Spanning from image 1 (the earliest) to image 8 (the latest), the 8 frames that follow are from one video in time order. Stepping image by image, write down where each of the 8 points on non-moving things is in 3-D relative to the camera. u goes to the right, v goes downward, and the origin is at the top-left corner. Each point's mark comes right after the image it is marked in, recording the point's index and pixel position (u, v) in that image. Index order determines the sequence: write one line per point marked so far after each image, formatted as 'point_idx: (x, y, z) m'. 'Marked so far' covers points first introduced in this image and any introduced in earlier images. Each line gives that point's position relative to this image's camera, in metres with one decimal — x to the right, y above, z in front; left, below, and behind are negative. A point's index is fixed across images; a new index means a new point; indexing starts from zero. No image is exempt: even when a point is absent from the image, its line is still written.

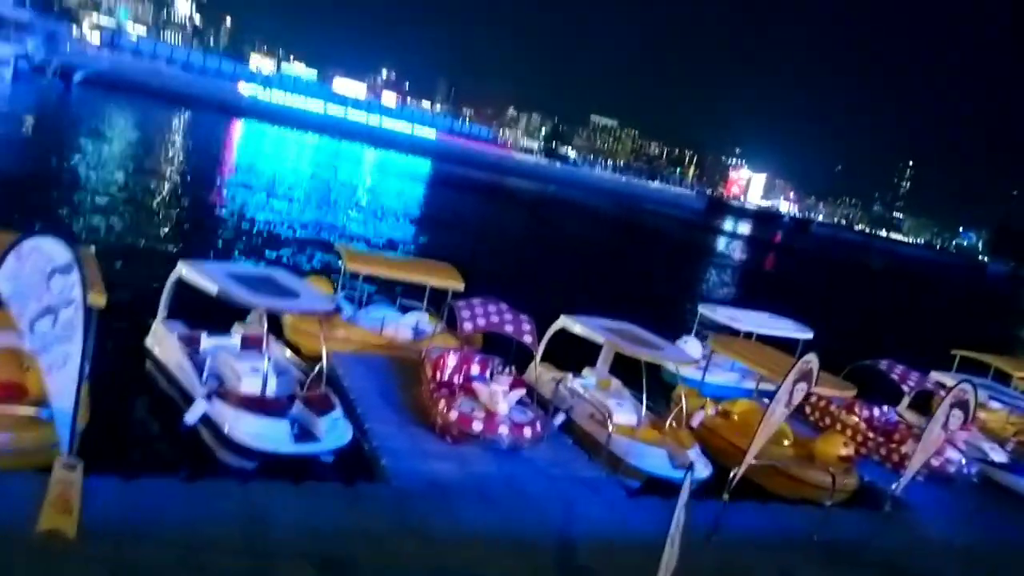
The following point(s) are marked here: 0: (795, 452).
0: (+4.4, -2.6, +11.9) m
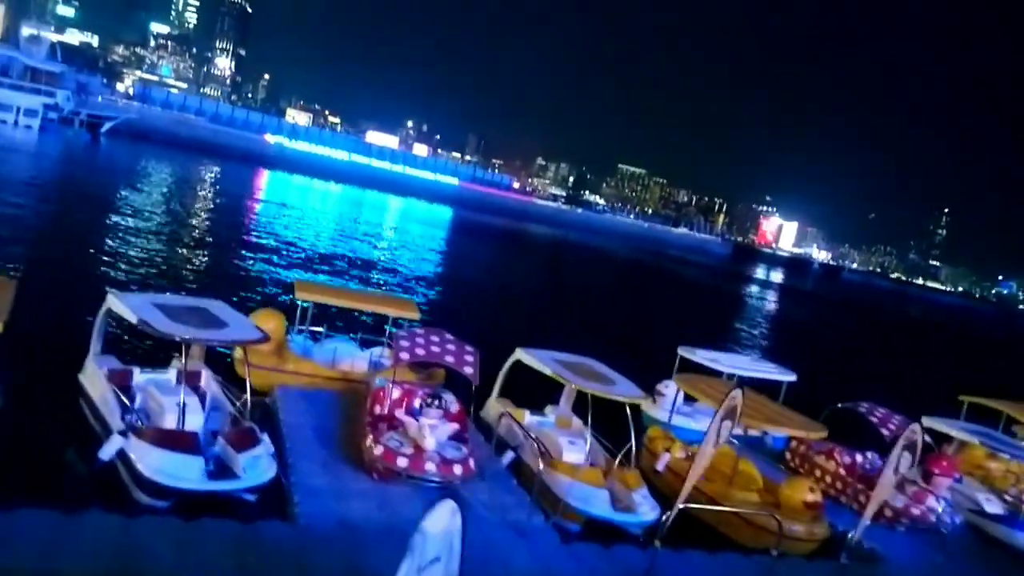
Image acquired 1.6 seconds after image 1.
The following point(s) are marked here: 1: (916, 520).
0: (+3.6, -3.1, +11.3) m
1: (+6.3, -3.6, +11.8) m
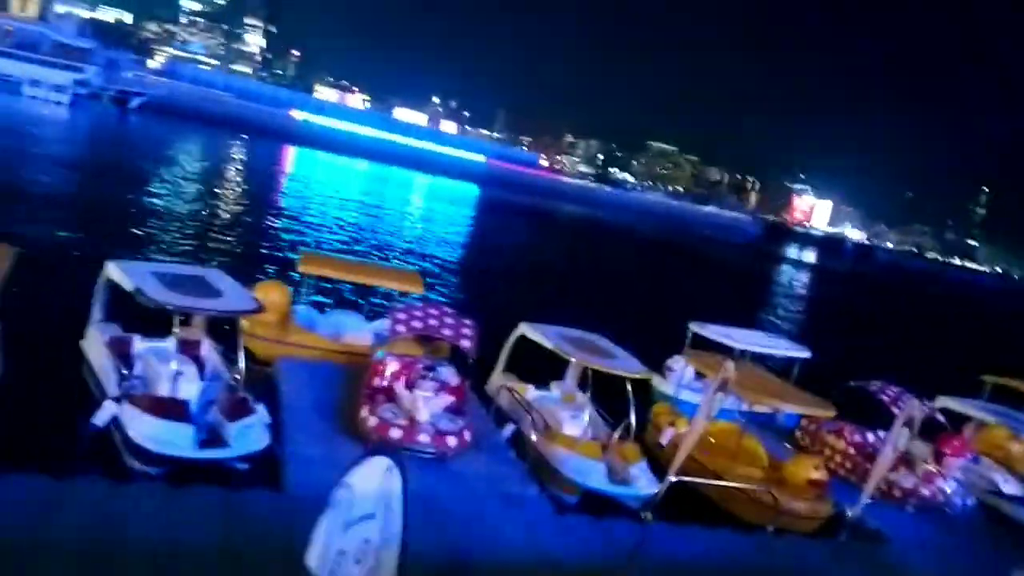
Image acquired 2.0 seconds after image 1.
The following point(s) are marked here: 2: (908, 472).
0: (+3.6, -2.7, +11.1) m
1: (+6.3, -3.3, +11.6) m
2: (+6.3, -2.9, +12.1) m
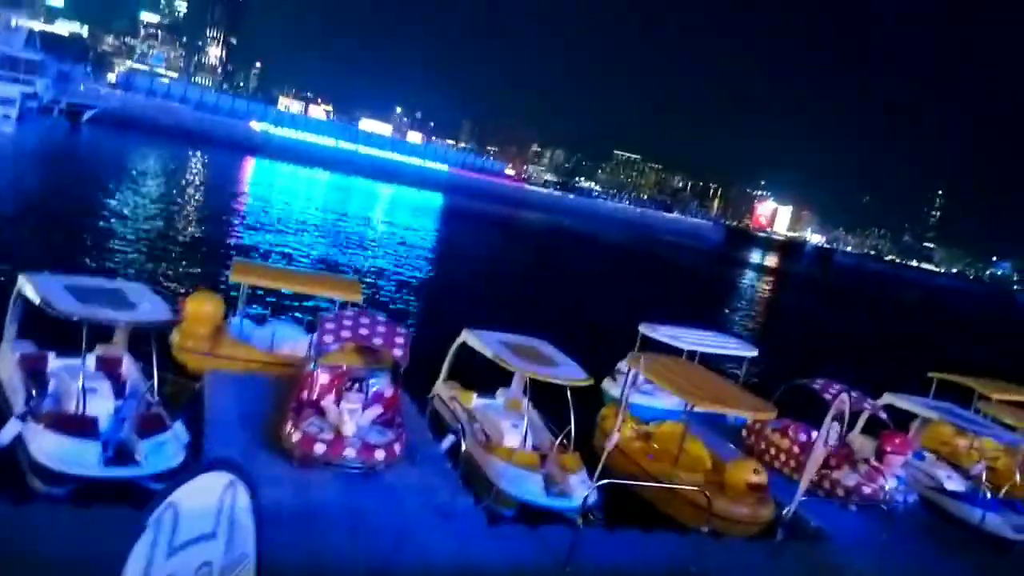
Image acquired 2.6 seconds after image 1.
0: (+2.8, -2.7, +11.0) m
1: (+5.5, -3.2, +11.6) m
2: (+5.4, -2.9, +12.1) m
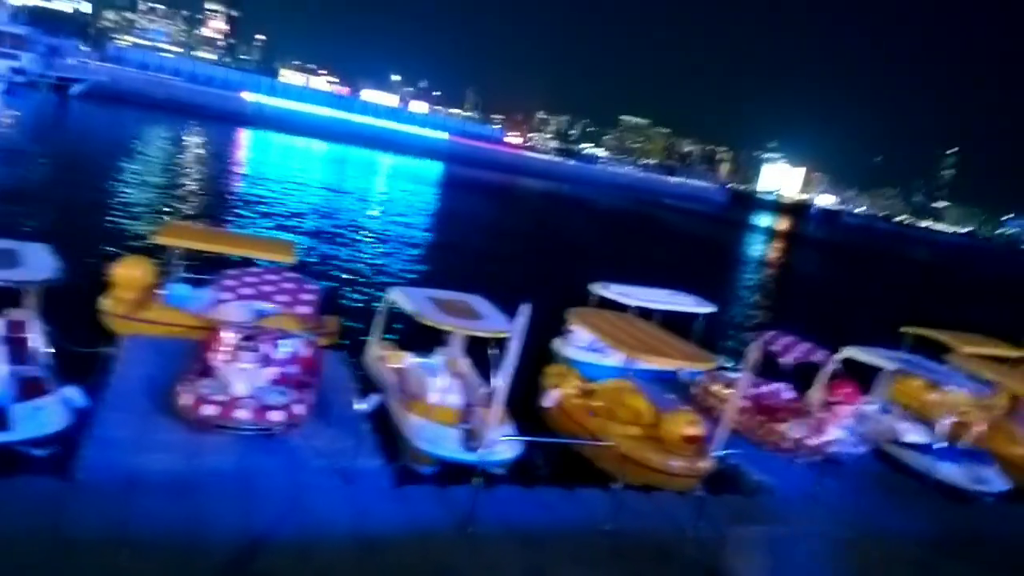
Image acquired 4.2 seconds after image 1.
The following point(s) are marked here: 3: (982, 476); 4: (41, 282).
0: (+1.8, -2.0, +10.6) m
1: (+4.5, -2.4, +11.2) m
2: (+4.4, -2.1, +11.7) m
3: (+7.5, -3.1, +12.3) m
4: (-5.1, 0.0, +8.2) m
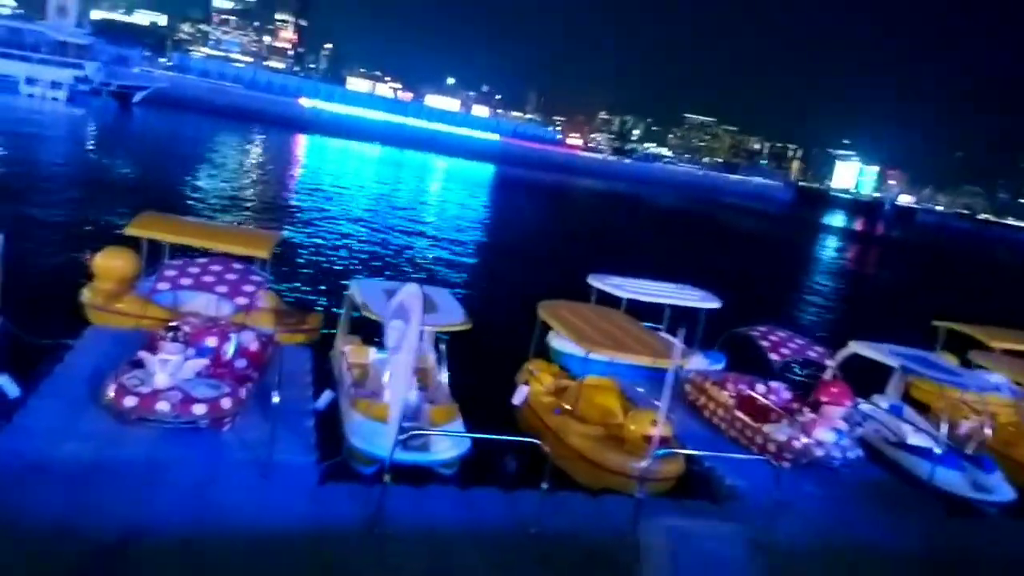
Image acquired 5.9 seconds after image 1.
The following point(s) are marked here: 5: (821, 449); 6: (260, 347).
0: (+1.3, -1.9, +10.0) m
1: (+4.0, -2.3, +10.4) m
2: (+4.0, -2.0, +10.9) m
3: (+7.1, -3.0, +11.3) m
4: (-5.8, +0.2, +8.2) m
5: (+4.4, -2.3, +10.6) m
6: (-3.9, -0.9, +11.6) m
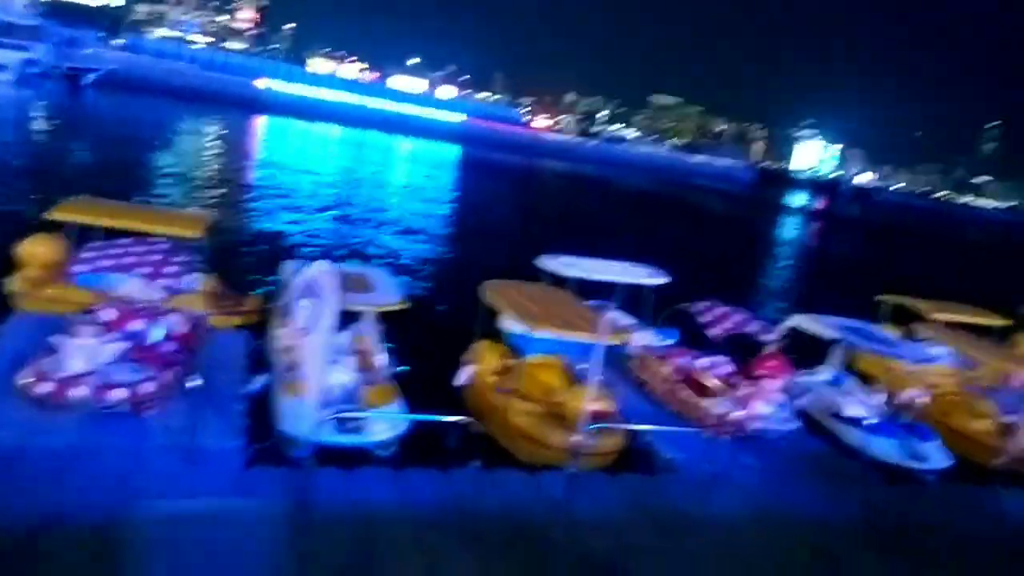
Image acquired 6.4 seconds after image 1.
0: (+0.5, -1.6, +10.0) m
1: (+3.2, -1.9, +10.5) m
2: (+3.1, -1.6, +11.0) m
3: (+6.3, -2.5, +11.5) m
4: (-6.5, +0.3, +7.8) m
5: (+3.6, -1.9, +10.7) m
6: (-4.8, -0.6, +11.3) m
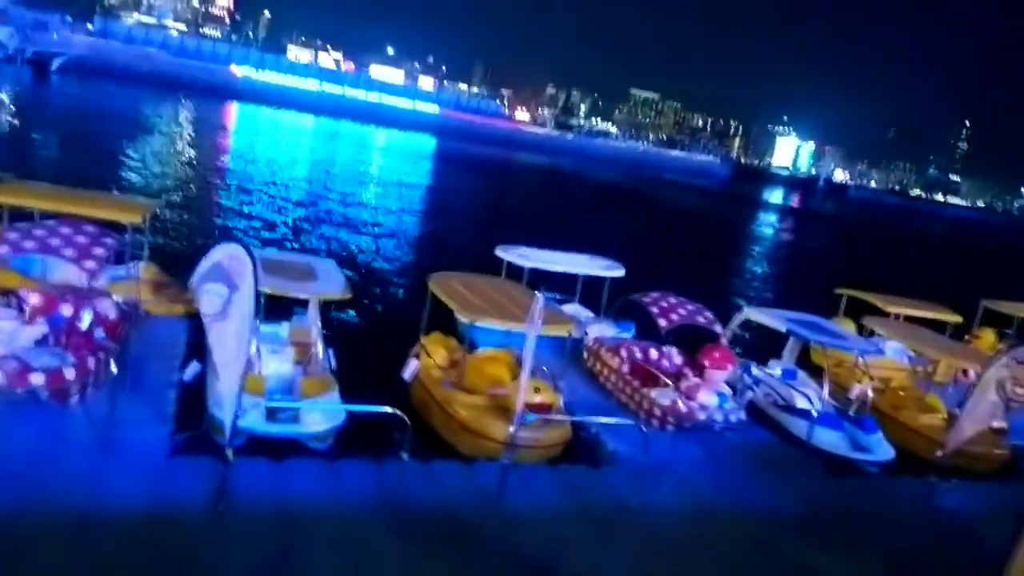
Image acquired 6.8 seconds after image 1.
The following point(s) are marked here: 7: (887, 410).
0: (-0.2, -1.5, +9.9) m
1: (+2.5, -1.8, +10.5) m
2: (+2.4, -1.5, +11.0) m
3: (+5.5, -2.4, +11.6) m
4: (-7.1, +0.5, +7.5) m
5: (+2.8, -1.8, +10.6) m
6: (-5.5, -0.4, +11.0) m
7: (+7.1, -2.3, +14.1) m
